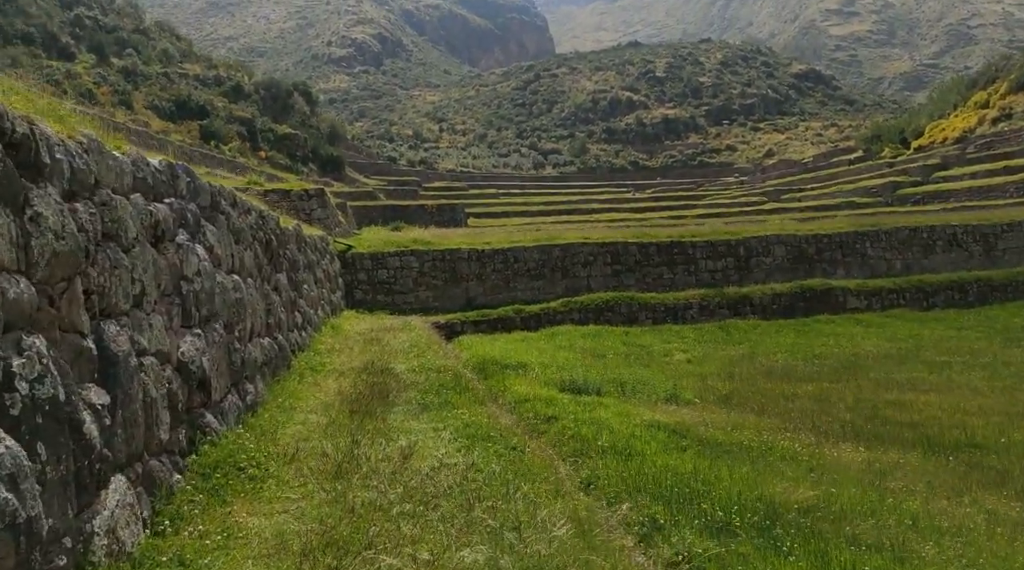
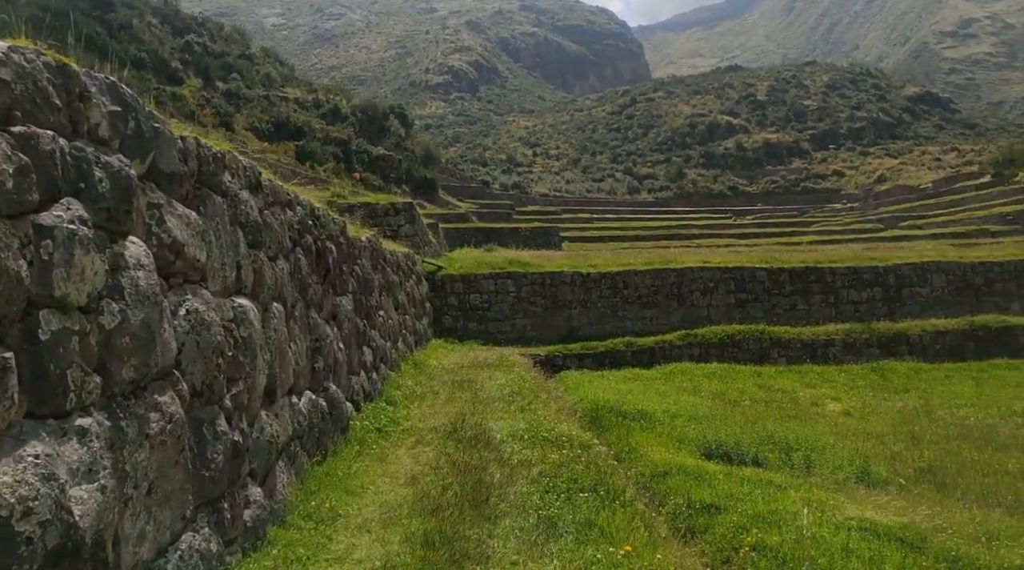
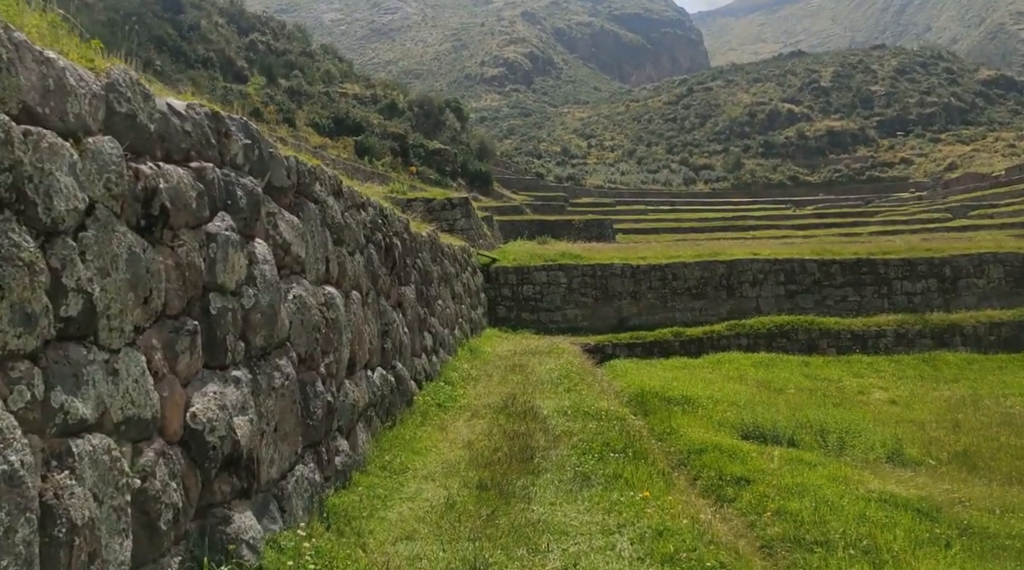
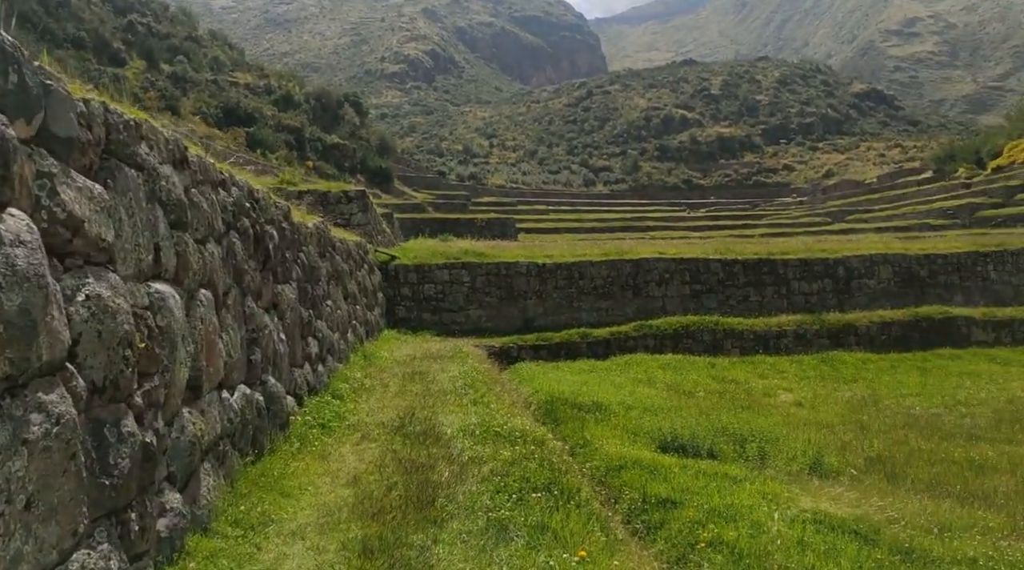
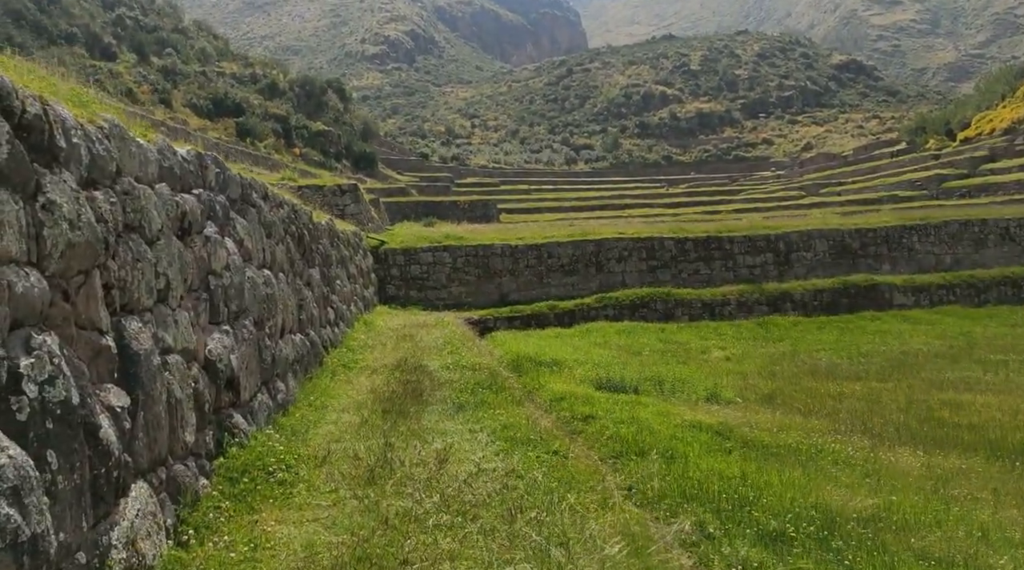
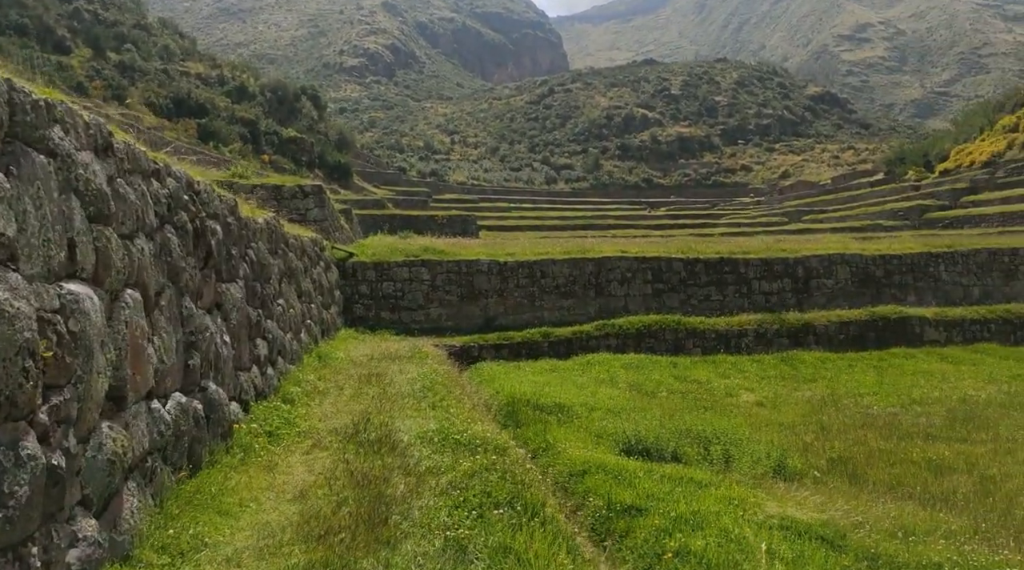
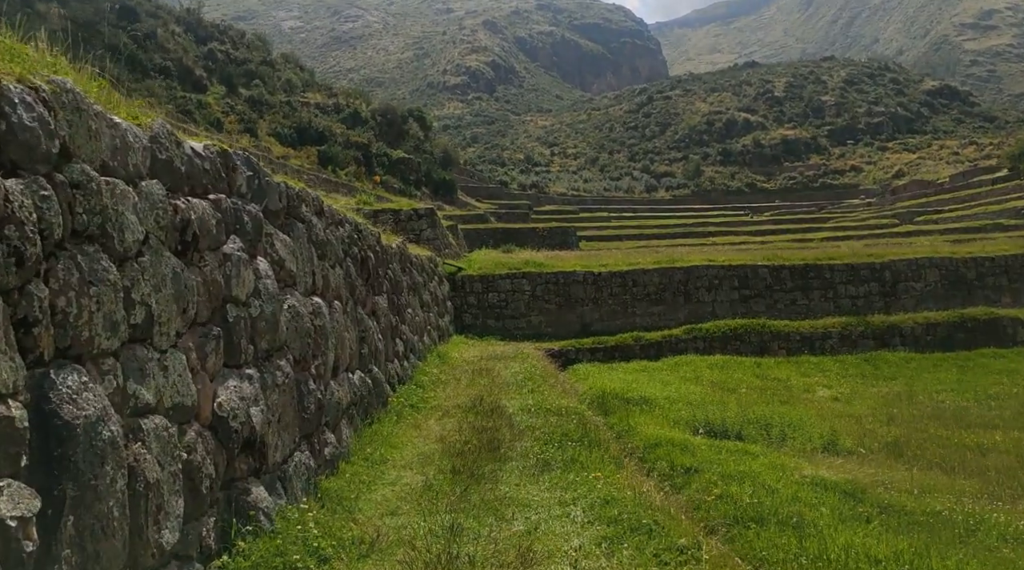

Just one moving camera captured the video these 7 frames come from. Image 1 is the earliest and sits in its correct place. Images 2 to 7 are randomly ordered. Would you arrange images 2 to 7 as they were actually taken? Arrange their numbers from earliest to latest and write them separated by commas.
5, 7, 3, 2, 4, 6
